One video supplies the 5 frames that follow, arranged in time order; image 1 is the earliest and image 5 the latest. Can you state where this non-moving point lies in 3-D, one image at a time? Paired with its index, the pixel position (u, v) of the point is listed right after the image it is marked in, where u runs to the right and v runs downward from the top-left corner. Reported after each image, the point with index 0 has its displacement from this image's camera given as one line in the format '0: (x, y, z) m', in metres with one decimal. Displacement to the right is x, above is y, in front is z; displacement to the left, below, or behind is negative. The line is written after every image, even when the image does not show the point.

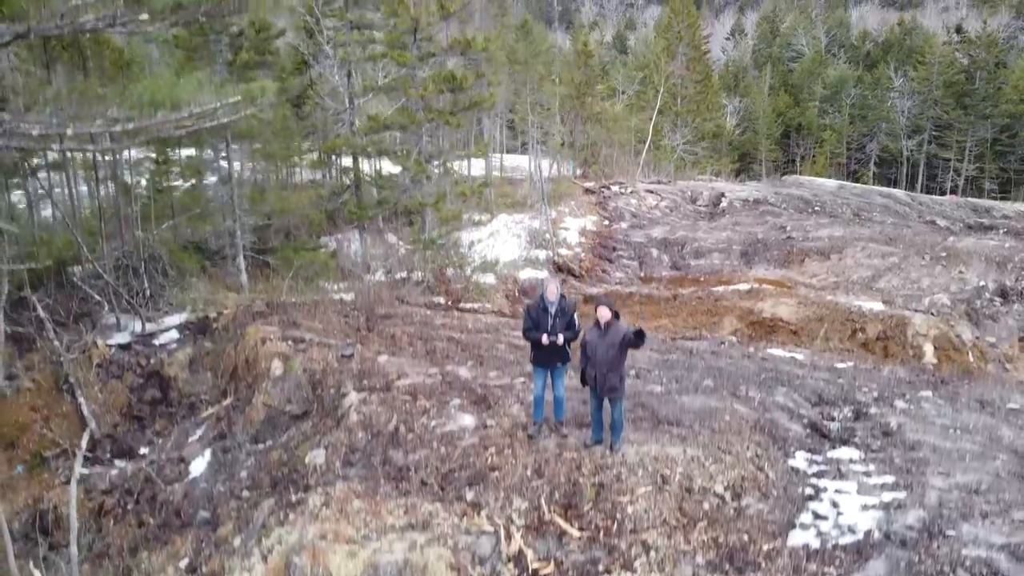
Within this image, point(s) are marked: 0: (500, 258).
0: (-0.3, +0.6, +18.4) m
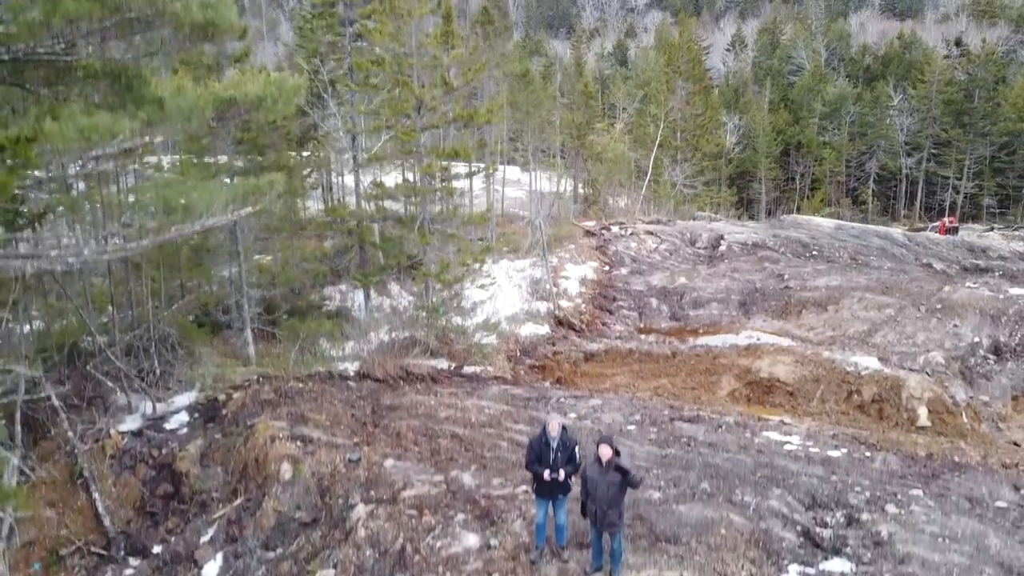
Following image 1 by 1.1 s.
0: (-0.2, -0.5, +18.7) m
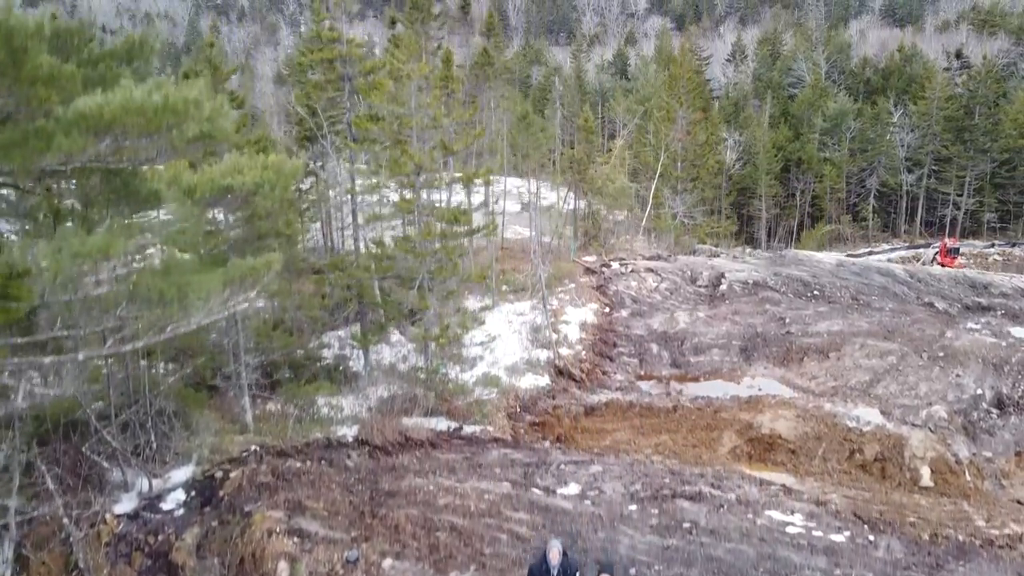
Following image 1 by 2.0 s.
0: (-0.2, -1.5, +18.6) m
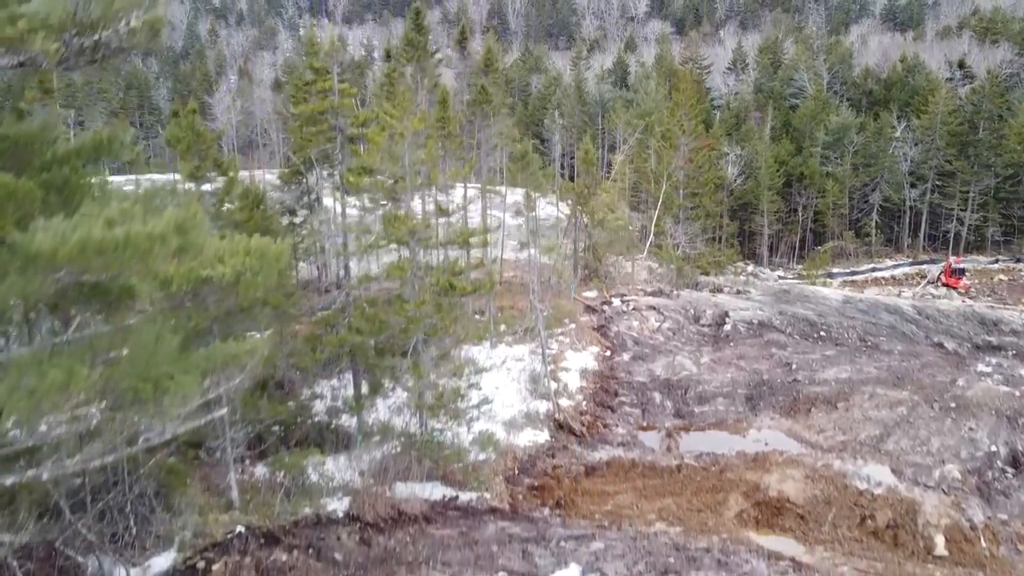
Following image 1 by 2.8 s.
0: (-0.3, -2.5, +18.0) m
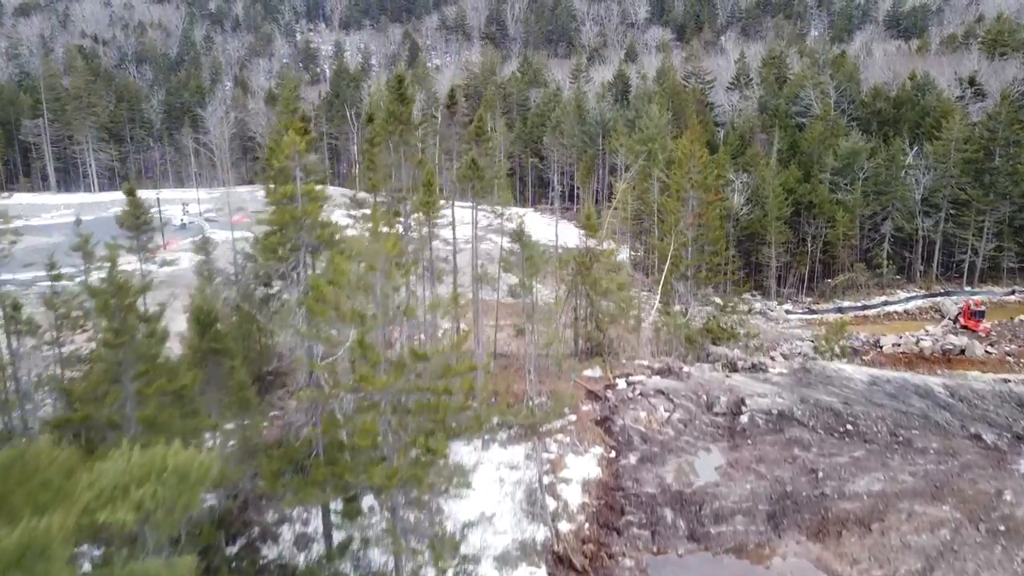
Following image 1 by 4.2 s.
0: (-0.4, -4.4, +15.8) m
